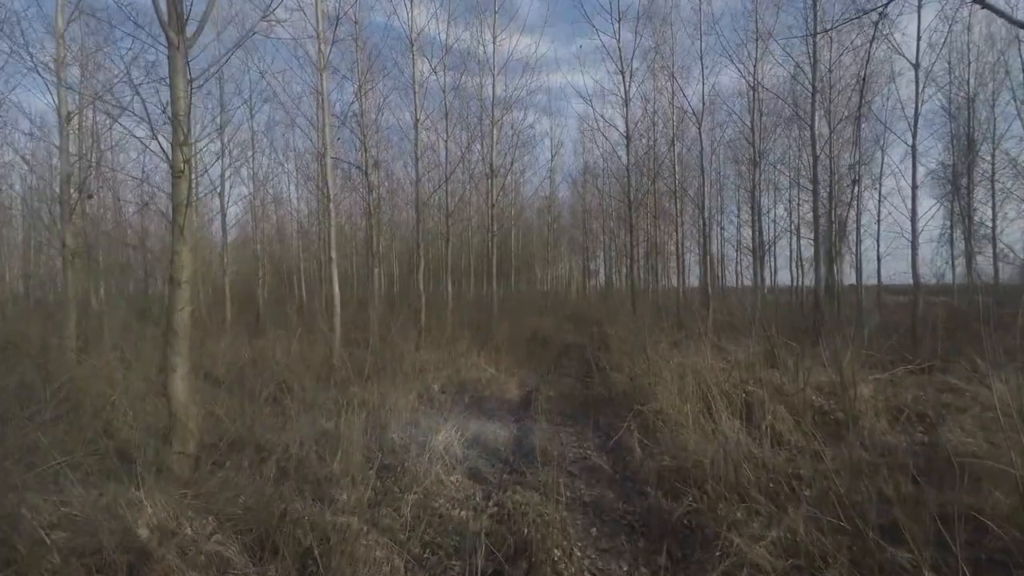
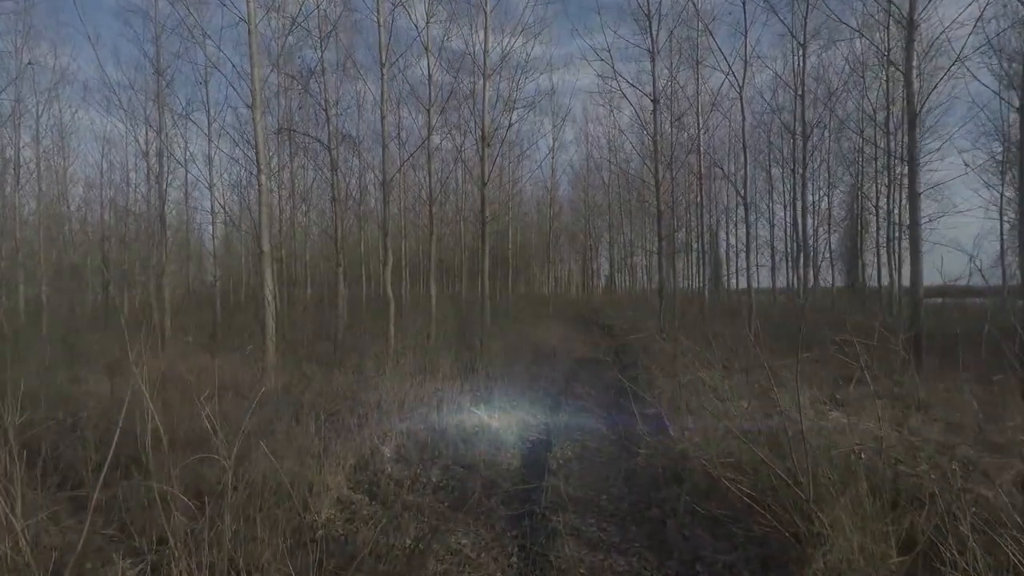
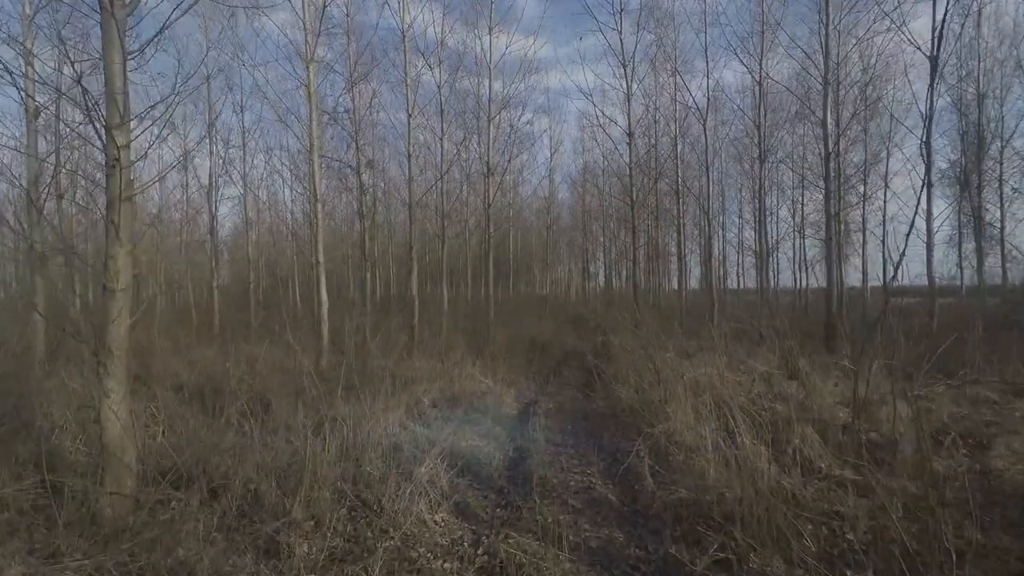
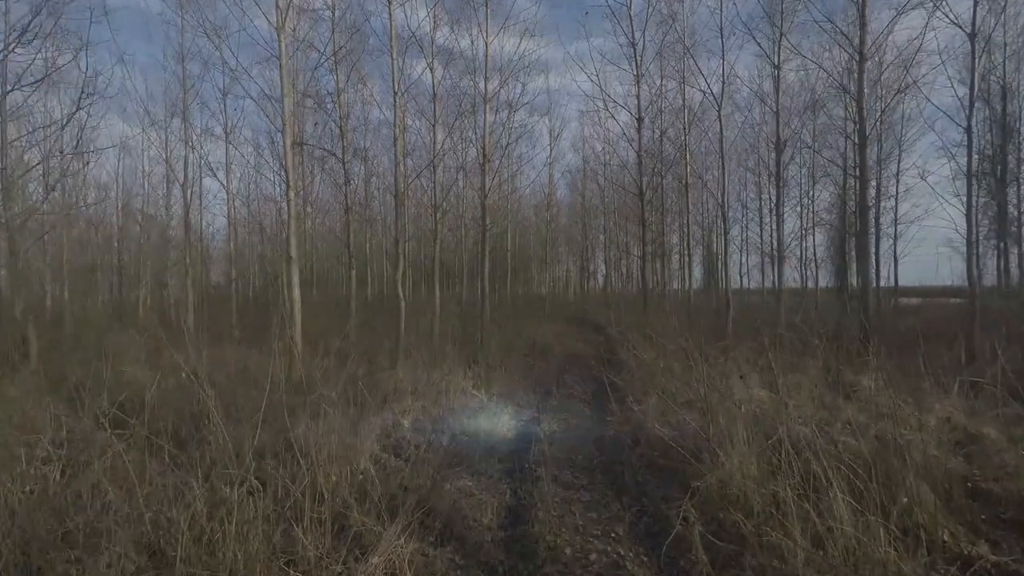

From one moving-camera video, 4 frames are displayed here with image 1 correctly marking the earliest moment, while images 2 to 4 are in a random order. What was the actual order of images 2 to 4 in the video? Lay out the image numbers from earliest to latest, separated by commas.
3, 4, 2
